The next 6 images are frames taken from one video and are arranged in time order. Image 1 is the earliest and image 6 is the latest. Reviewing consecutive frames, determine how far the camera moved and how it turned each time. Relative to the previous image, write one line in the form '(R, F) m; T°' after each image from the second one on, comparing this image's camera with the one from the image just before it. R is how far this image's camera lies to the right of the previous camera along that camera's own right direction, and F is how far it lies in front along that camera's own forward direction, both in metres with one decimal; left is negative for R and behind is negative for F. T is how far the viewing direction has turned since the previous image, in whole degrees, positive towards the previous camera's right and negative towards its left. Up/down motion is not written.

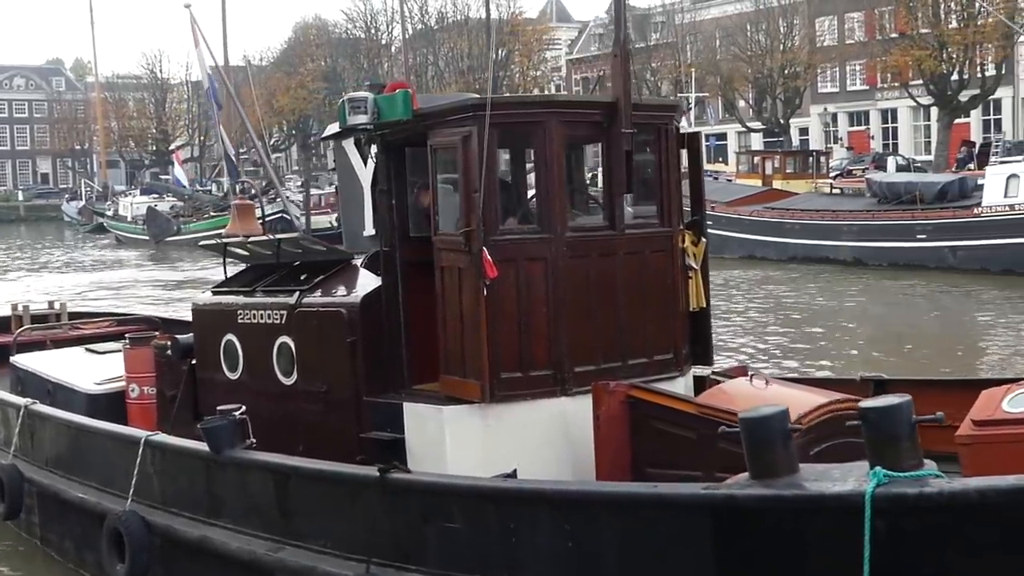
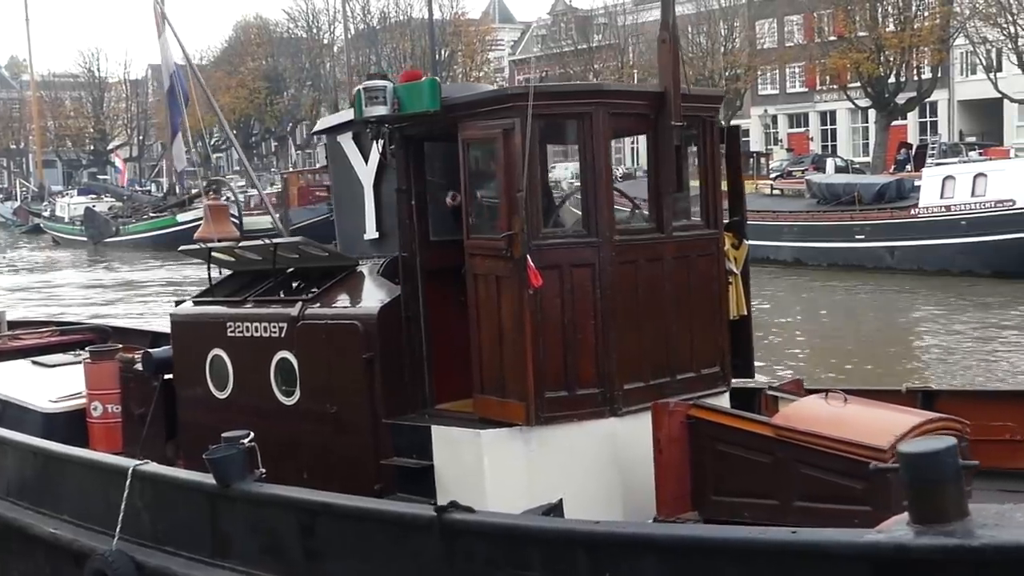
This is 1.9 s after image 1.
(-0.5, +0.6) m; +3°
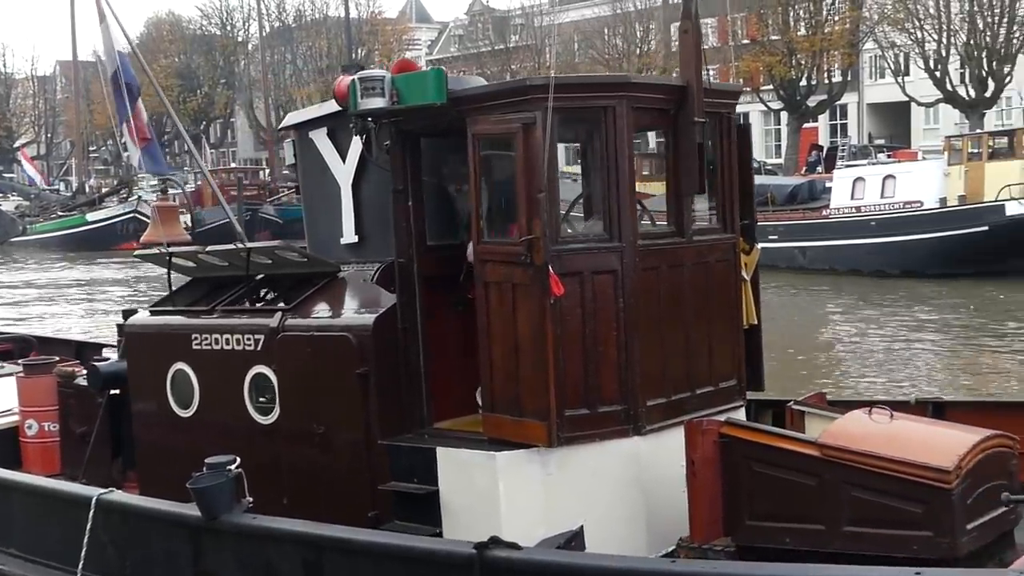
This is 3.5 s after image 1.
(-0.4, +0.5) m; +4°
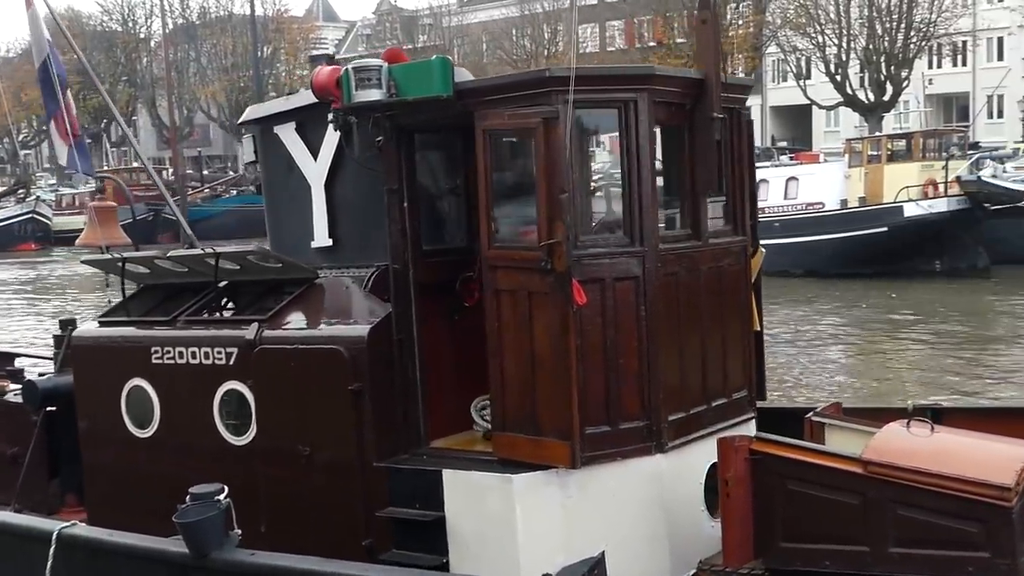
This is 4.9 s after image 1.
(-0.4, +0.4) m; +5°
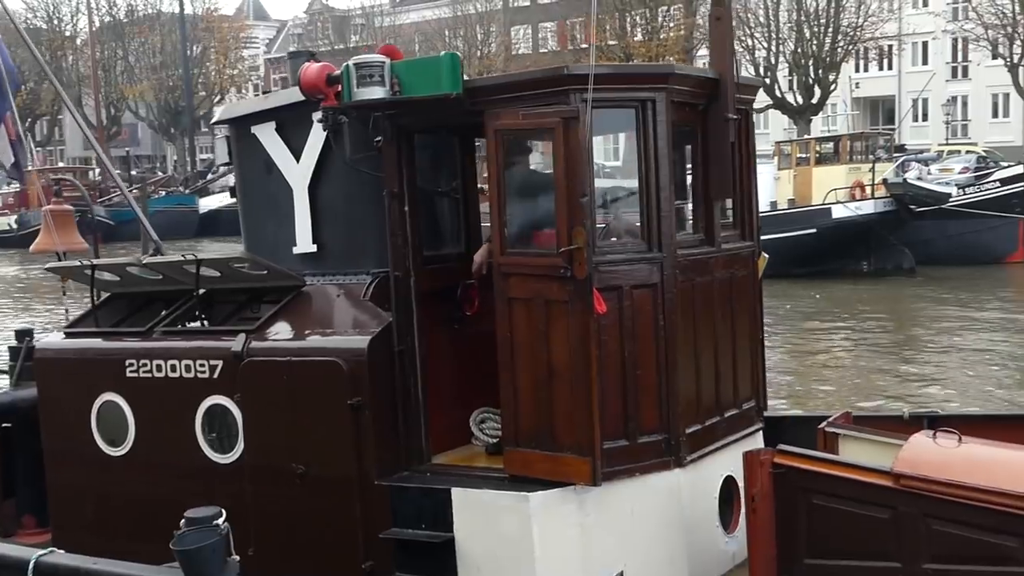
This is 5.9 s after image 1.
(-0.3, +0.2) m; +3°
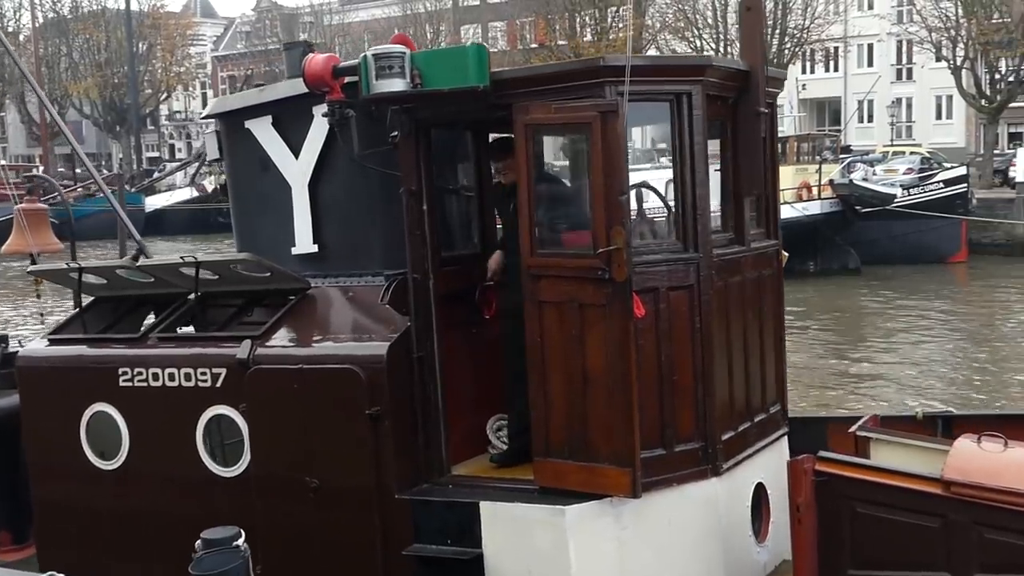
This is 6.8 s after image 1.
(-0.3, +0.2) m; +3°
